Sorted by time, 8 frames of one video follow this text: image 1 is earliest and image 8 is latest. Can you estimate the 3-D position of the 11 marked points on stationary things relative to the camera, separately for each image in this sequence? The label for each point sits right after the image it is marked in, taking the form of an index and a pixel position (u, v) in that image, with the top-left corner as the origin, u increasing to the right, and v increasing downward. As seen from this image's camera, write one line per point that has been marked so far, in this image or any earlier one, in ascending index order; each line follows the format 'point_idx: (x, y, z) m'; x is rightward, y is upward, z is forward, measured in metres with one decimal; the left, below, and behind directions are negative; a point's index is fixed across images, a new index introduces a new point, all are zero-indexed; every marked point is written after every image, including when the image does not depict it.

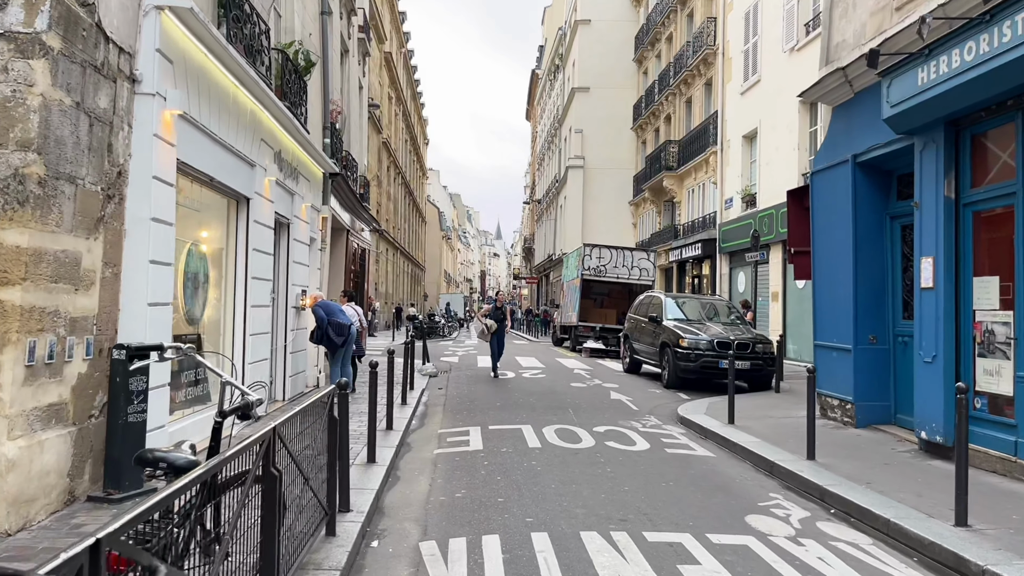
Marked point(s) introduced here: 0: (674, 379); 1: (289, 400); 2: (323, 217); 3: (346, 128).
0: (+2.6, -1.5, +12.6) m
1: (-2.8, -1.4, +10.0) m
2: (-2.9, +1.1, +11.9) m
3: (-3.2, +3.1, +15.3) m
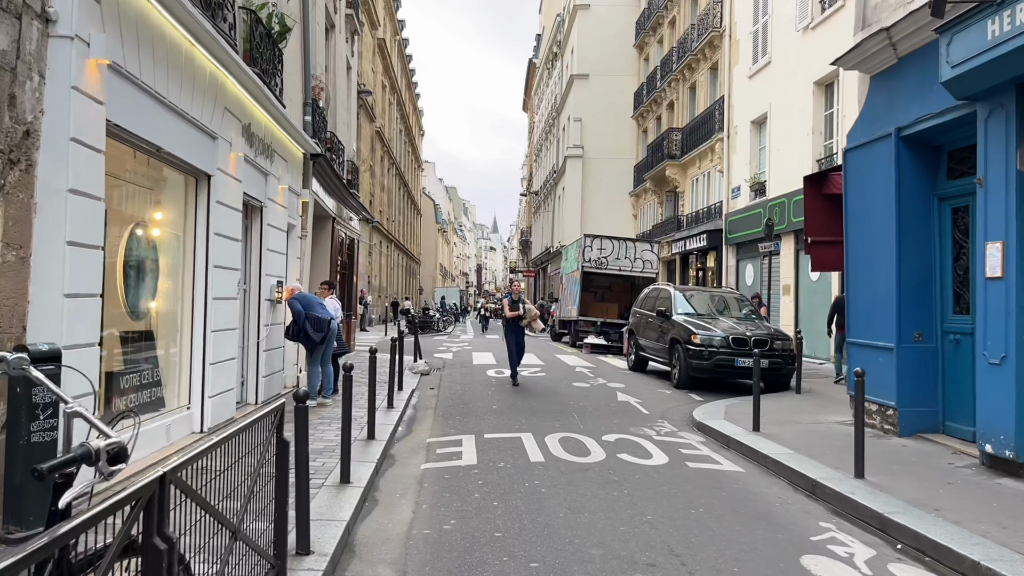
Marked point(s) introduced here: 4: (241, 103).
0: (+2.6, -1.4, +11.6) m
1: (-2.9, -1.3, +9.0) m
2: (-2.9, +1.2, +10.9) m
3: (-3.3, +3.3, +14.3) m
4: (-2.7, +1.9, +7.8) m
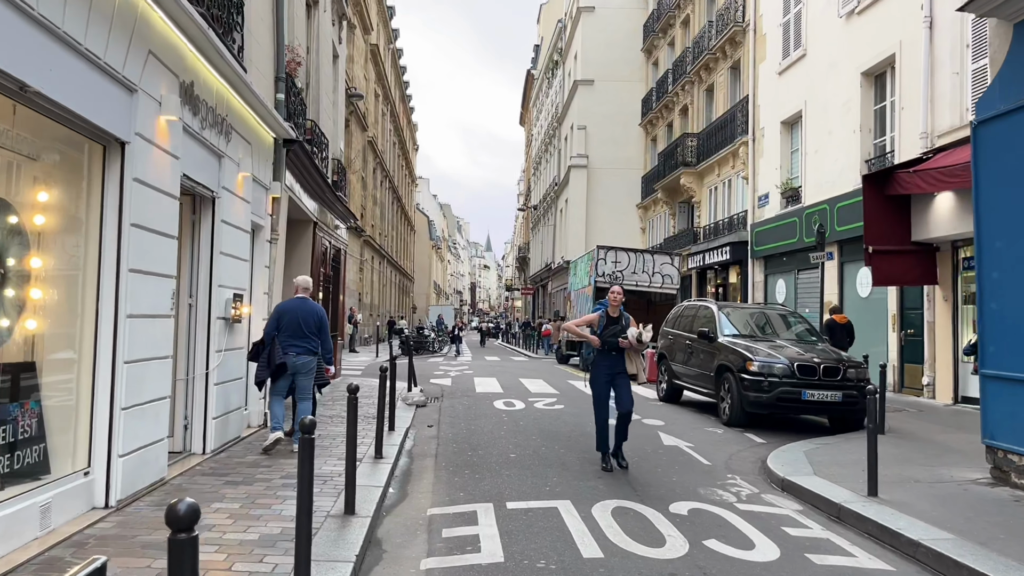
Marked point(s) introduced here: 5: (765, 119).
0: (+2.8, -1.6, +9.6) m
1: (-2.6, -1.5, +6.9) m
2: (-2.7, +1.0, +8.9) m
3: (-3.1, +3.0, +12.3) m
4: (-2.5, +1.8, +5.8) m
5: (+6.2, +4.1, +19.1) m
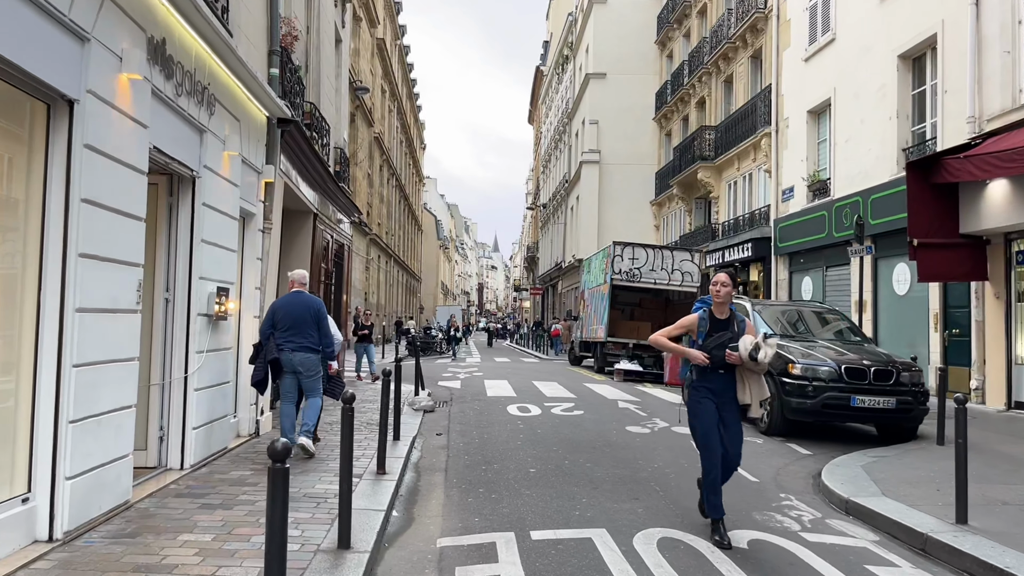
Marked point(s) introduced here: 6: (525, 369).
0: (+3.0, -1.5, +8.7) m
1: (-2.5, -1.4, +6.1) m
2: (-2.5, +1.1, +8.0) m
3: (-2.9, +3.1, +11.5) m
4: (-2.3, +1.8, +5.0) m
5: (+6.4, +4.2, +18.2) m
6: (+0.4, -2.1, +19.8) m
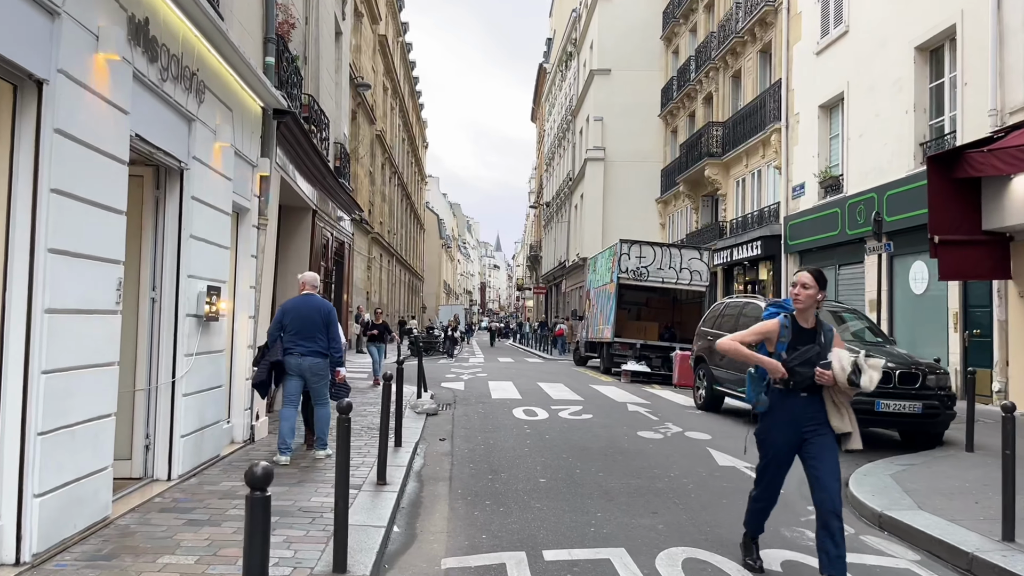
0: (+3.1, -1.5, +8.3) m
1: (-2.4, -1.4, +5.7) m
2: (-2.5, +1.1, +7.7) m
3: (-2.8, +3.1, +11.1) m
4: (-2.3, +1.8, +4.6) m
5: (+6.5, +4.2, +17.8) m
6: (+0.5, -2.0, +19.4) m
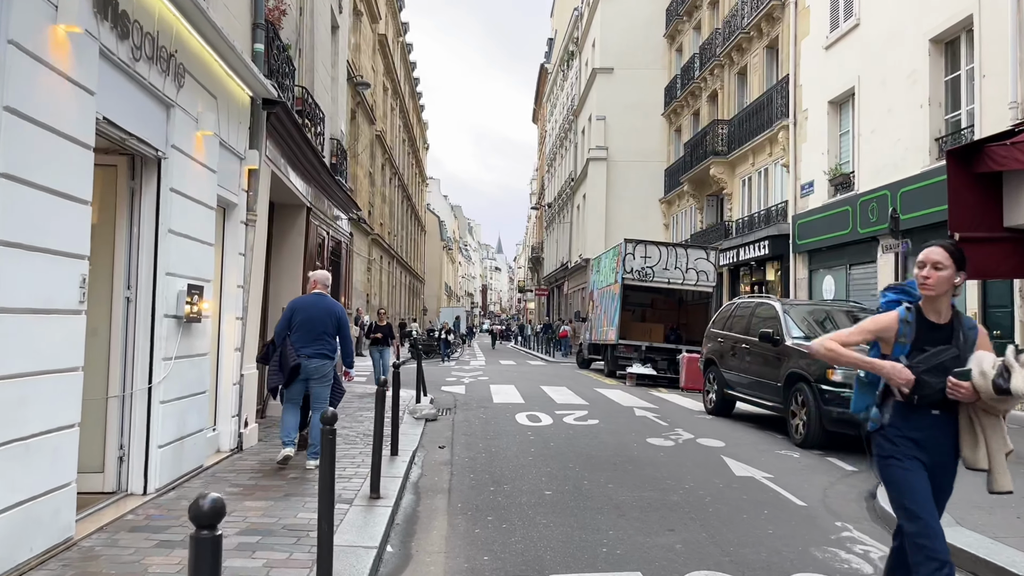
0: (+3.1, -1.5, +7.9) m
1: (-2.4, -1.4, +5.3) m
2: (-2.4, +1.1, +7.3) m
3: (-2.8, +3.1, +10.7) m
4: (-2.2, +1.8, +4.2) m
5: (+6.6, +4.2, +17.4) m
6: (+0.5, -2.1, +19.0) m
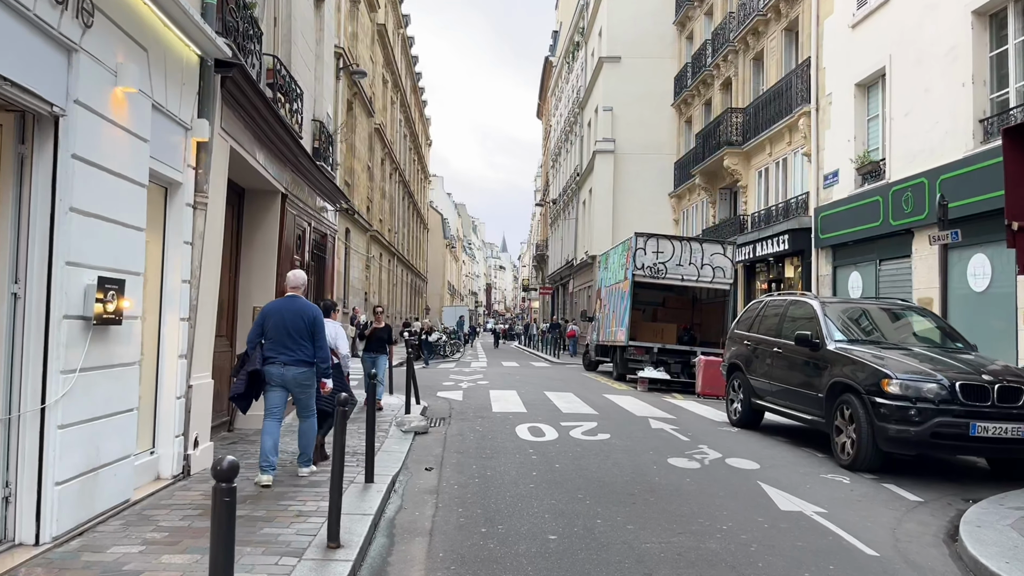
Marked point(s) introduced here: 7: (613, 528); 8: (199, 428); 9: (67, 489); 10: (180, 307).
0: (+3.1, -1.4, +6.7) m
1: (-2.4, -1.3, +4.1) m
2: (-2.5, +1.1, +6.1) m
3: (-2.8, +3.1, +9.6) m
4: (-2.3, +1.9, +3.0) m
5: (+6.6, +4.3, +16.2) m
6: (+0.6, -2.0, +17.8) m
7: (+0.6, -1.5, +4.9) m
8: (-2.5, -1.1, +6.3) m
9: (-2.4, -1.1, +4.3) m
10: (-2.5, -0.1, +5.9) m
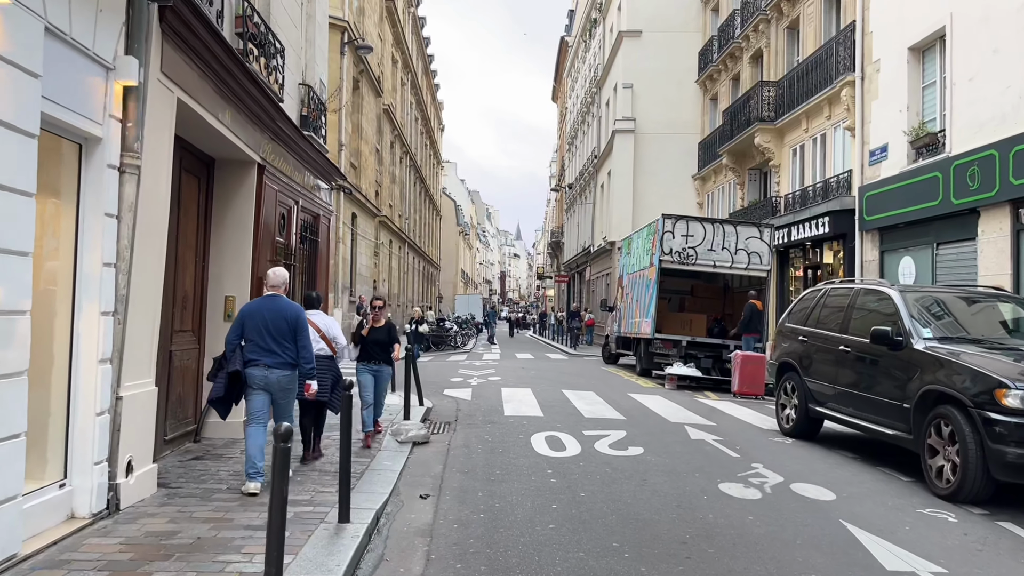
0: (+3.2, -1.3, +5.3) m
1: (-2.4, -1.3, +2.9) m
2: (-2.4, +1.2, +4.8) m
3: (-2.6, +3.3, +8.2) m
4: (-2.3, +1.9, +1.7) m
5: (+6.9, +4.5, +14.6) m
6: (+0.9, -1.7, +16.5) m
7: (+0.7, -1.4, +3.5) m
8: (-2.4, -1.0, +5.0) m
9: (-2.4, -1.0, +3.0) m
10: (-2.4, -0.1, +4.6) m
